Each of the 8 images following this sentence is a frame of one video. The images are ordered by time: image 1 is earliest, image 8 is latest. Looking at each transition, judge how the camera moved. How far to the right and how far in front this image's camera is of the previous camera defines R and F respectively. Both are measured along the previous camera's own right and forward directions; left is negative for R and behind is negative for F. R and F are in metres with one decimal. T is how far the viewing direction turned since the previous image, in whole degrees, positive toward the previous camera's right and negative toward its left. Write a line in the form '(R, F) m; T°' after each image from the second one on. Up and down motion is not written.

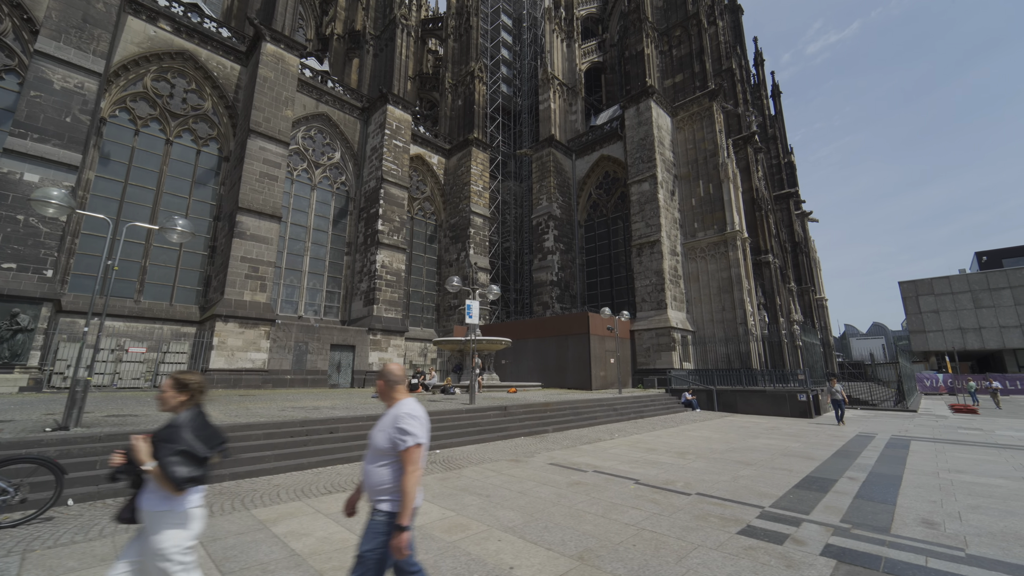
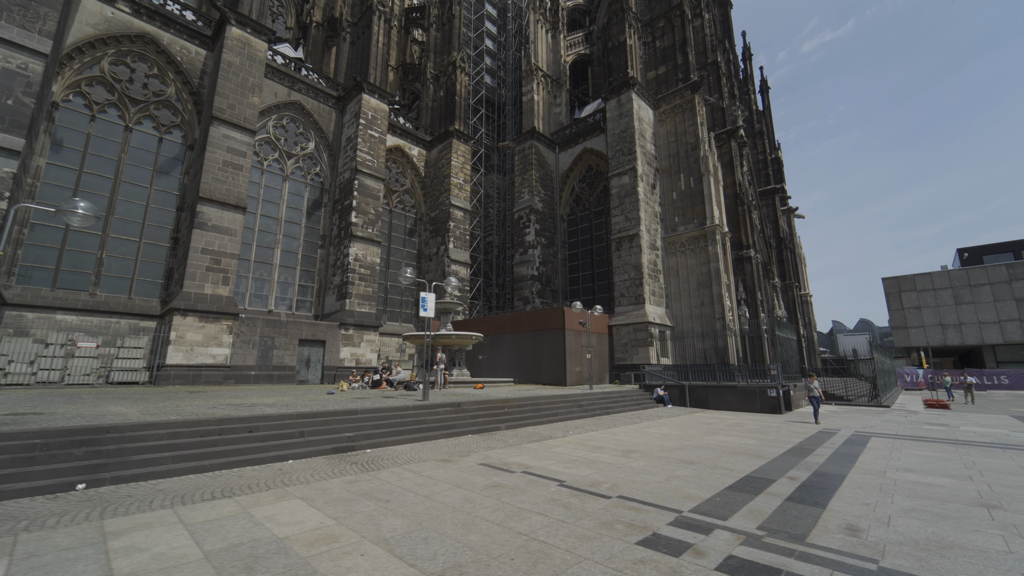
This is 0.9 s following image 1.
(+0.8, +0.3) m; +1°
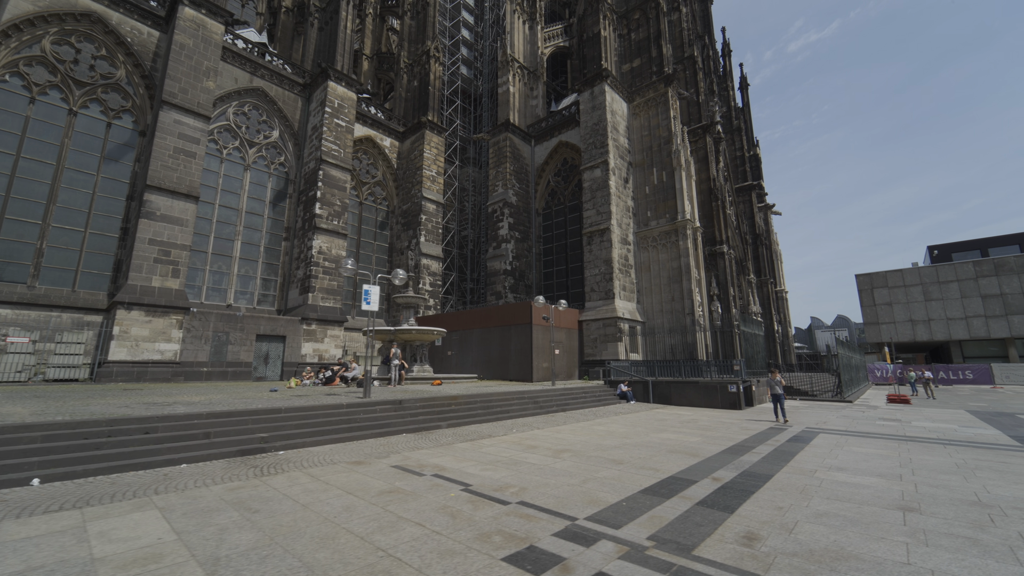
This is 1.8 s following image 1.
(+0.9, +0.3) m; +2°
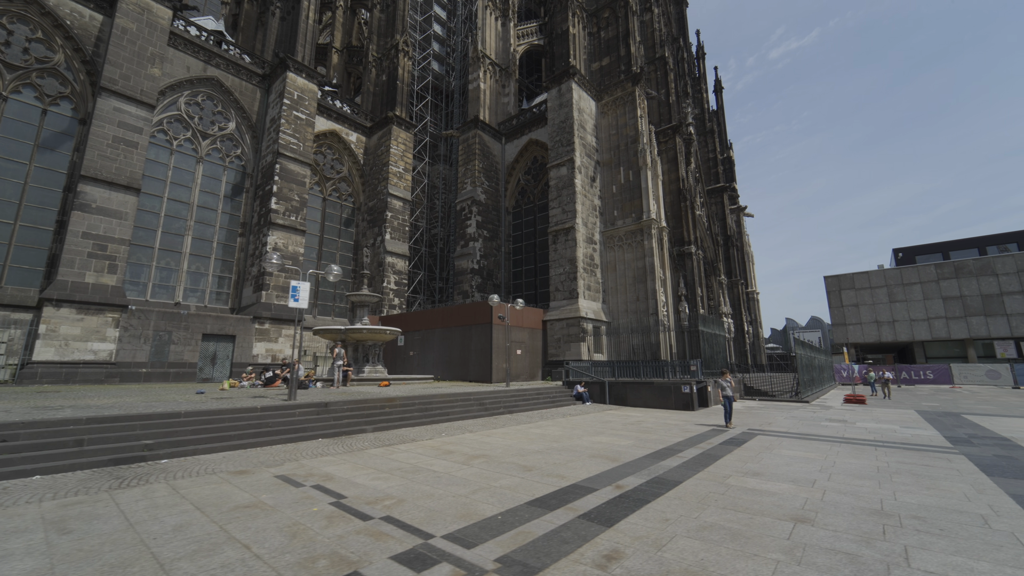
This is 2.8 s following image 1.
(+1.0, +0.3) m; +2°
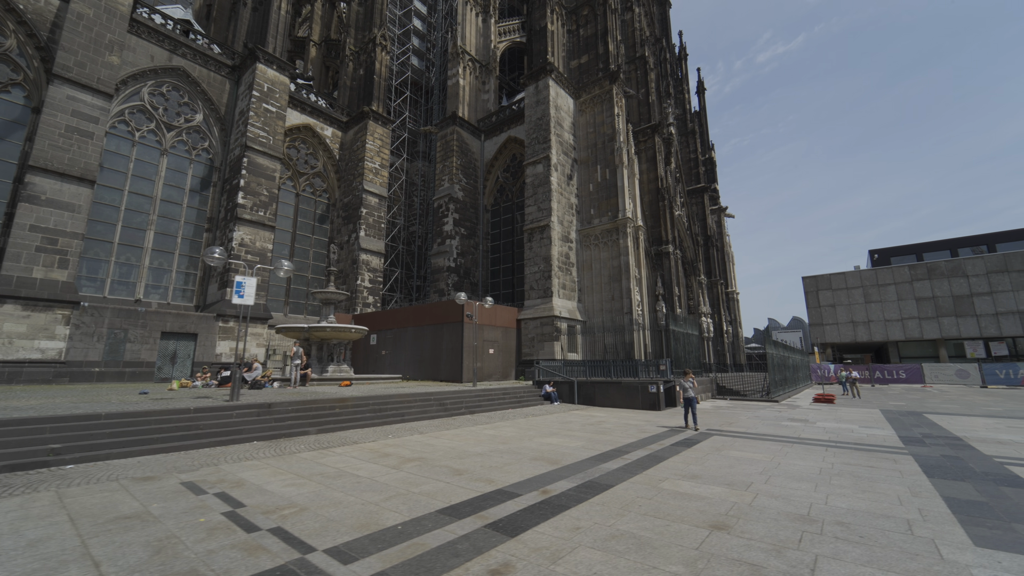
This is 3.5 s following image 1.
(+0.7, +0.2) m; +1°
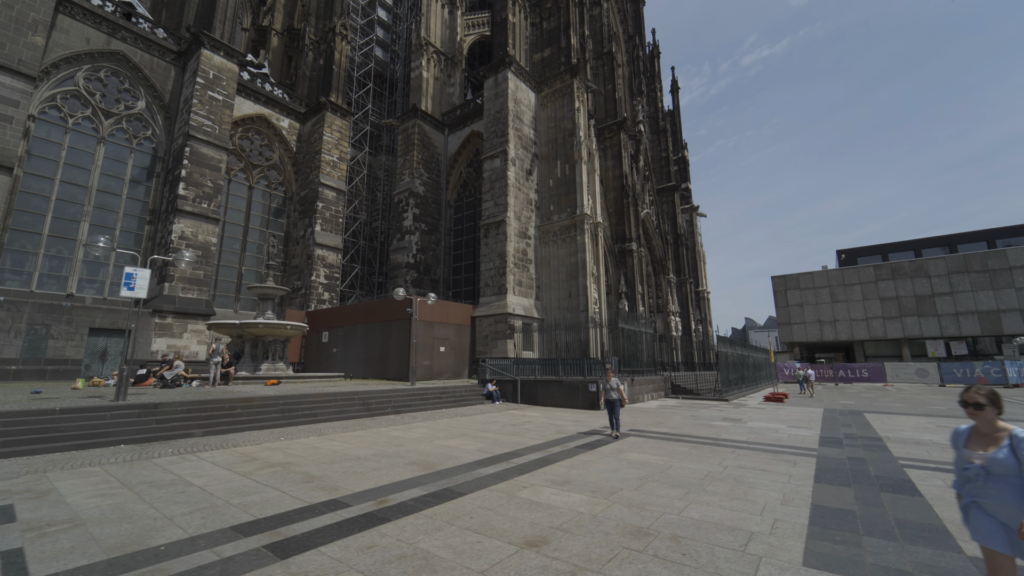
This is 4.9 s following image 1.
(+1.4, +0.3) m; +2°
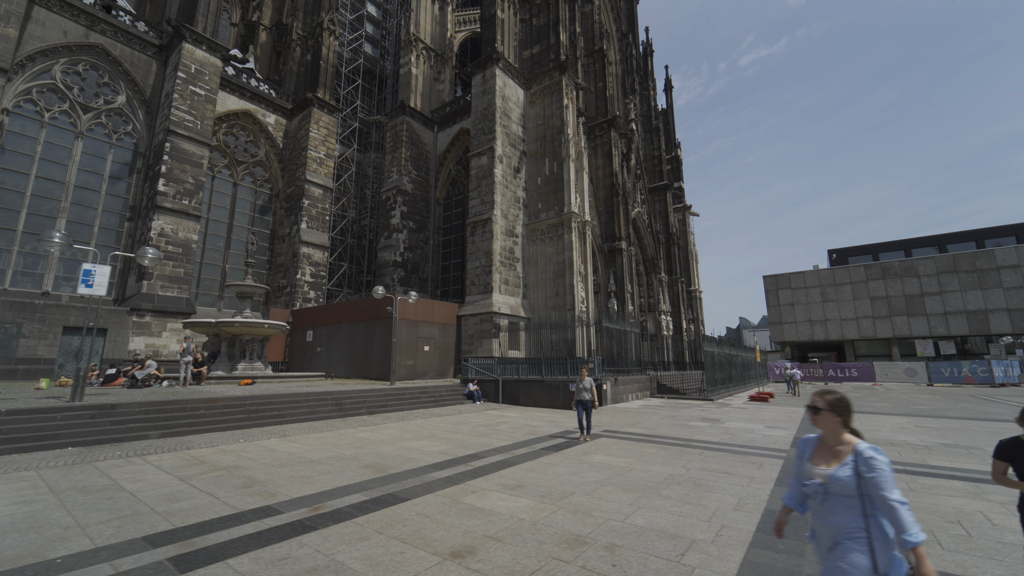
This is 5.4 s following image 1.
(+0.5, +0.2) m; 0°
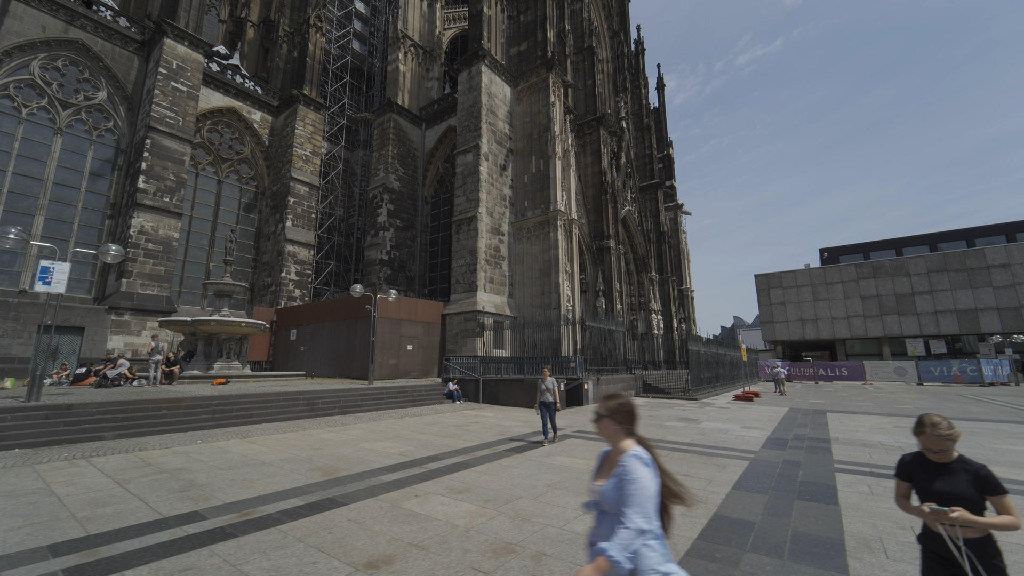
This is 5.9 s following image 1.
(+0.5, +0.1) m; 0°
